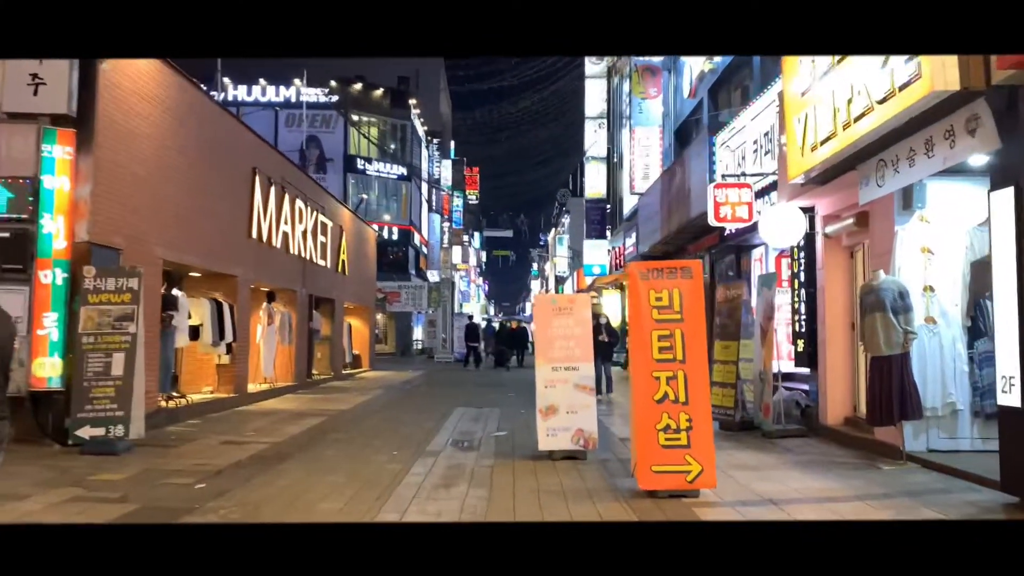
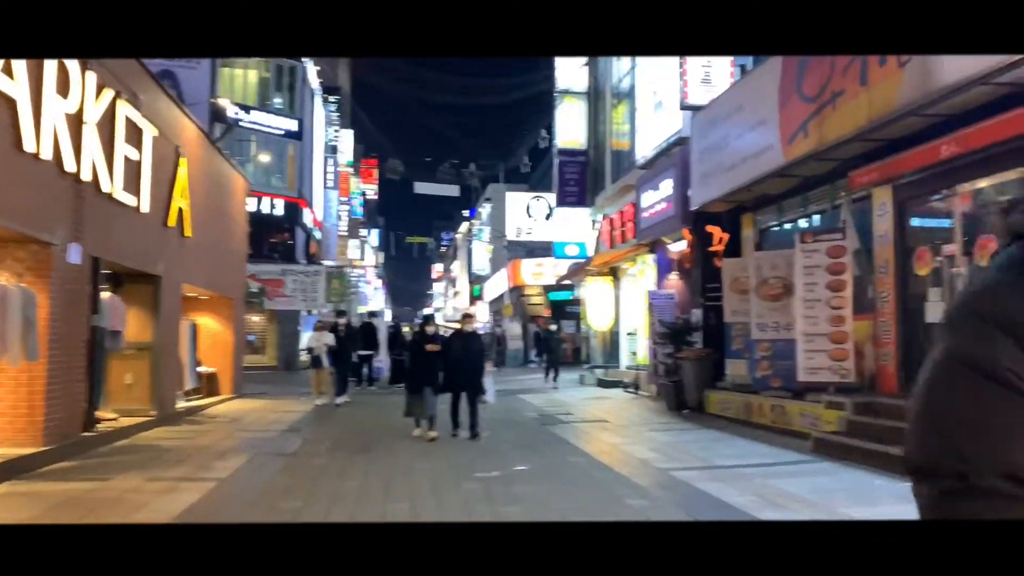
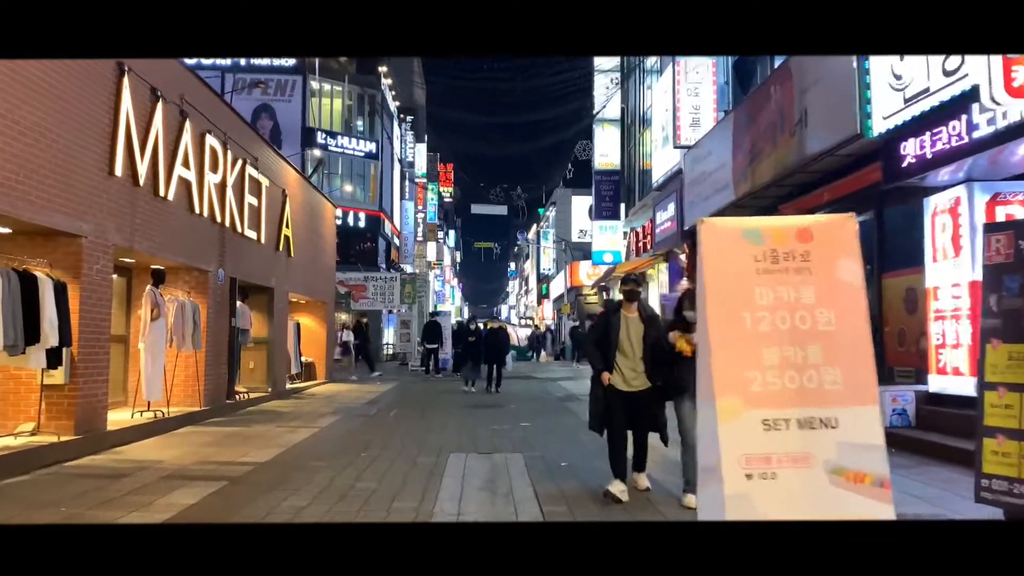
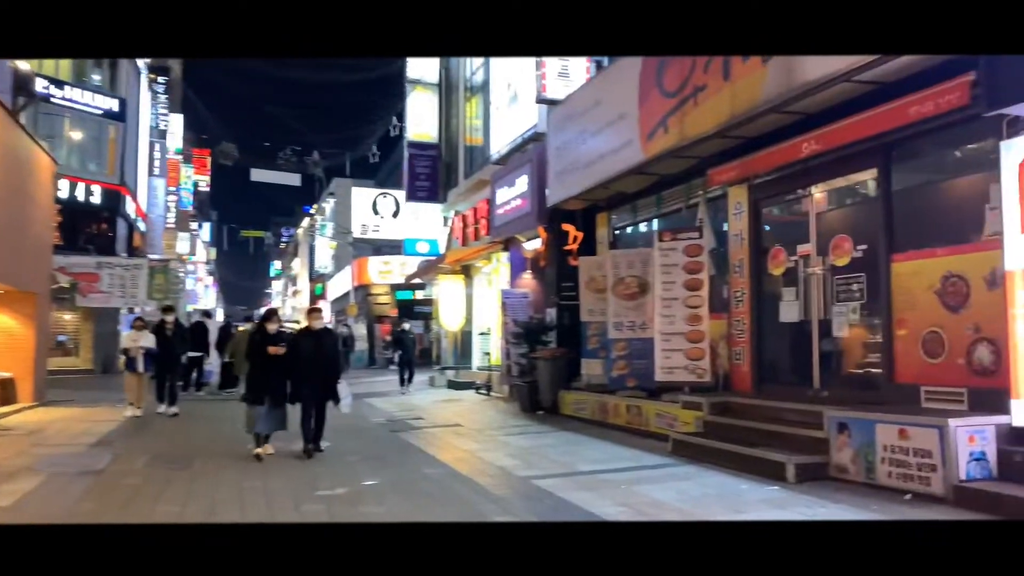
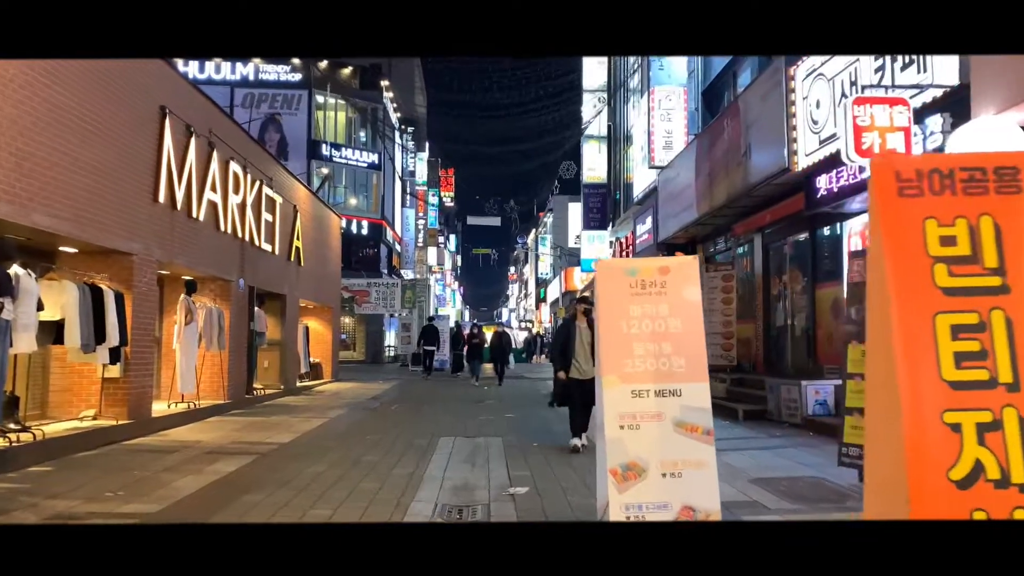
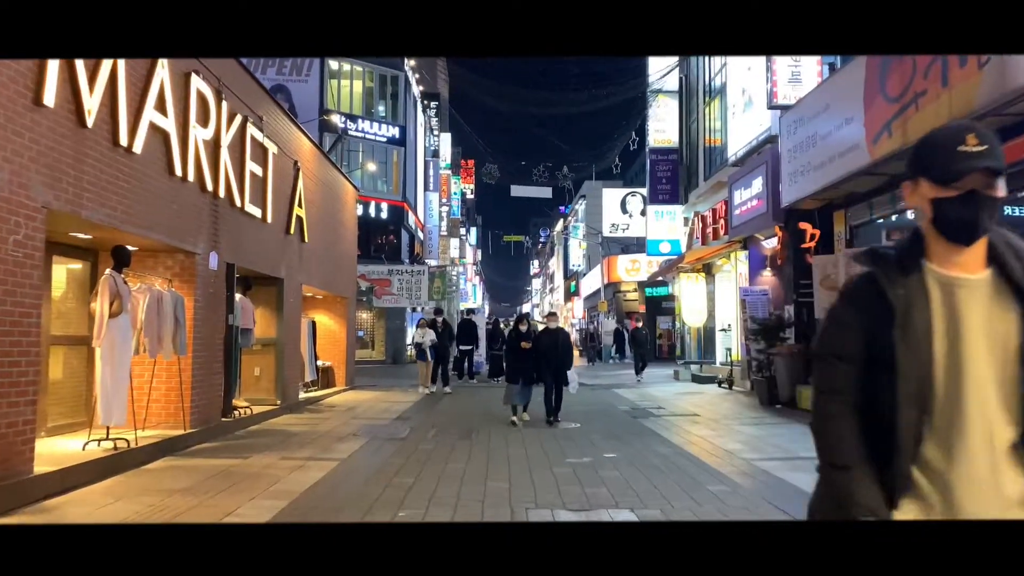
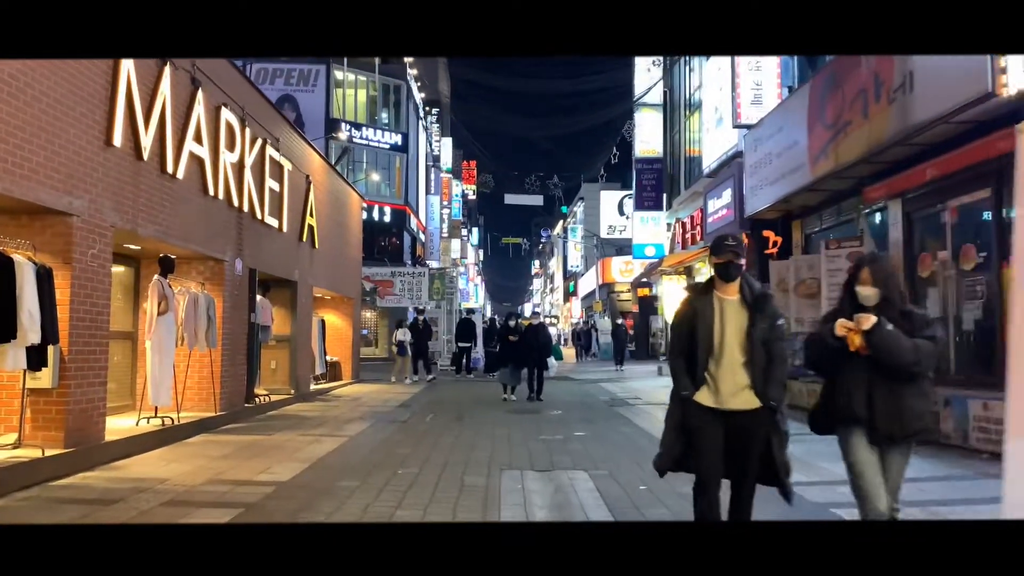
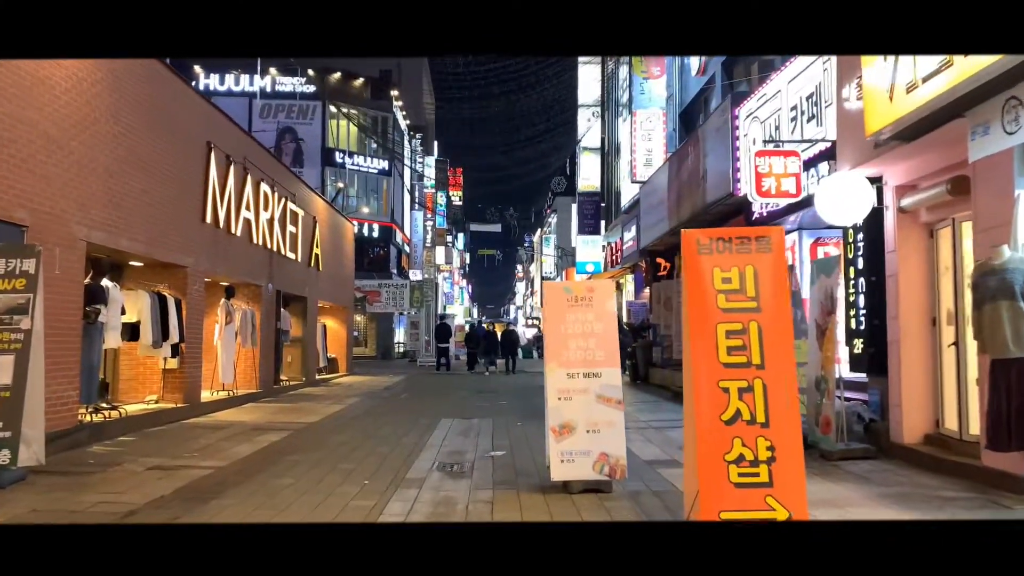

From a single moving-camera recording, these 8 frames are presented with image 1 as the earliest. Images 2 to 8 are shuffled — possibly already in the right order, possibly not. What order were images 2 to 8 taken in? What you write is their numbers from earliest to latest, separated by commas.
8, 5, 3, 7, 6, 2, 4
